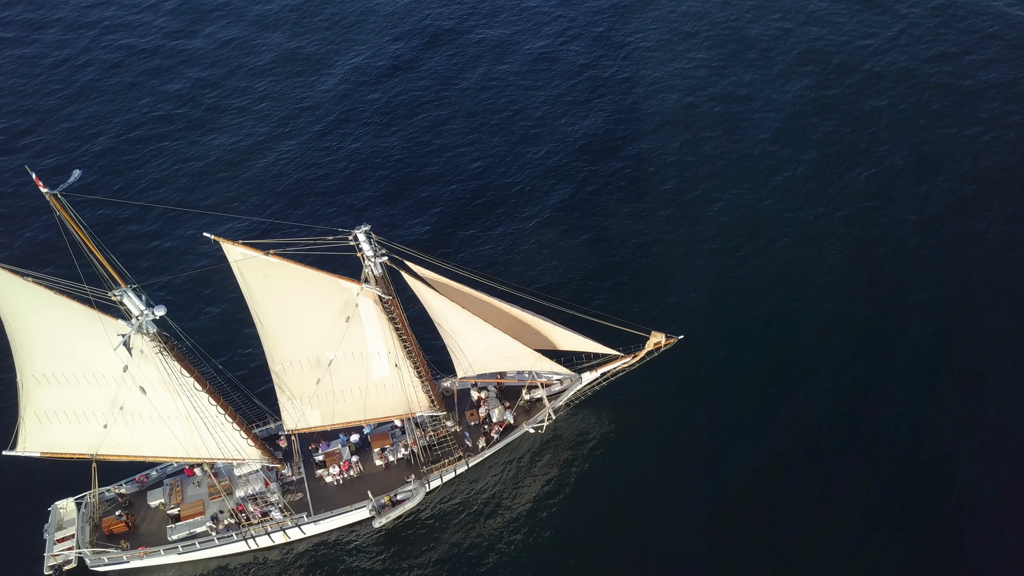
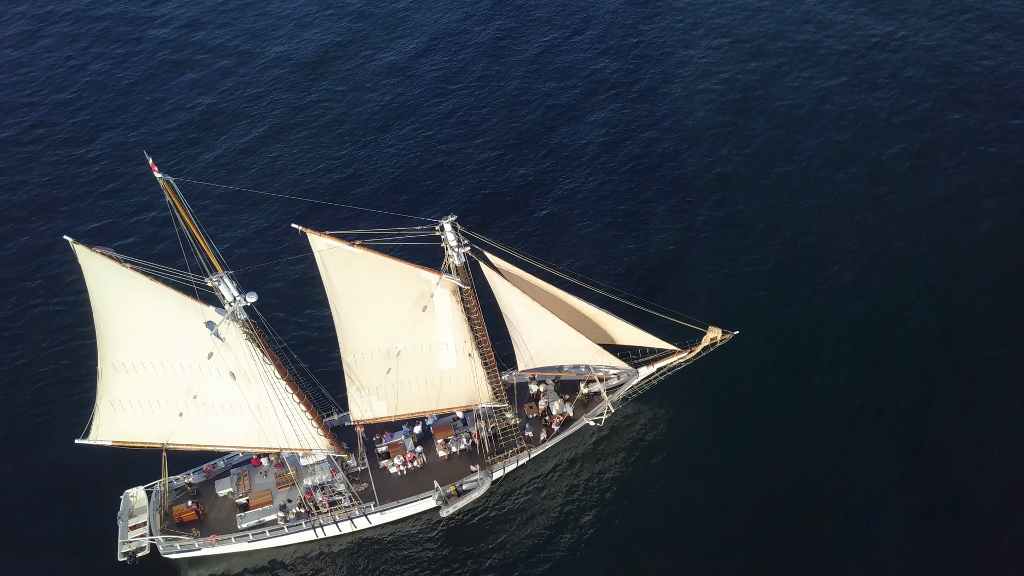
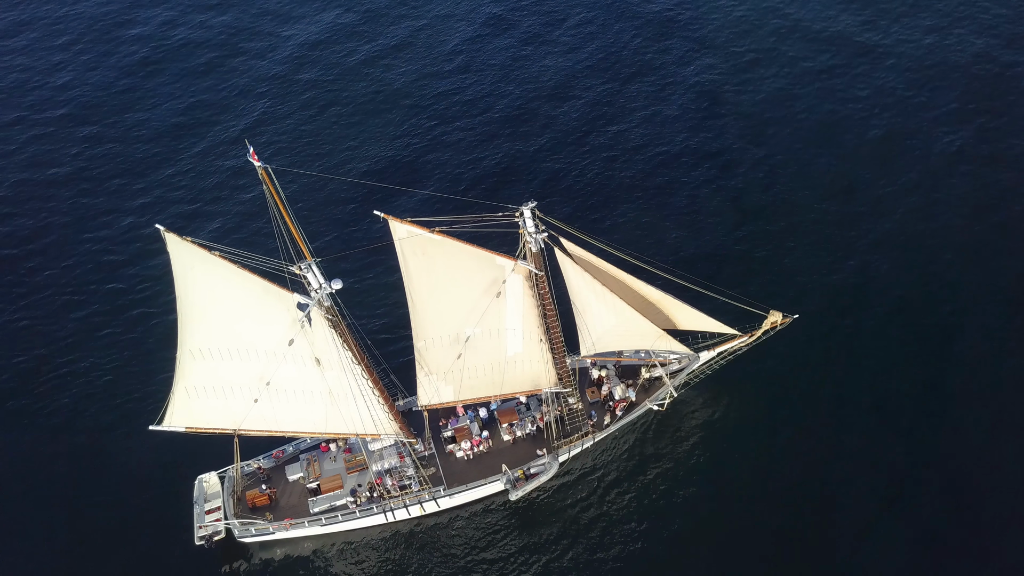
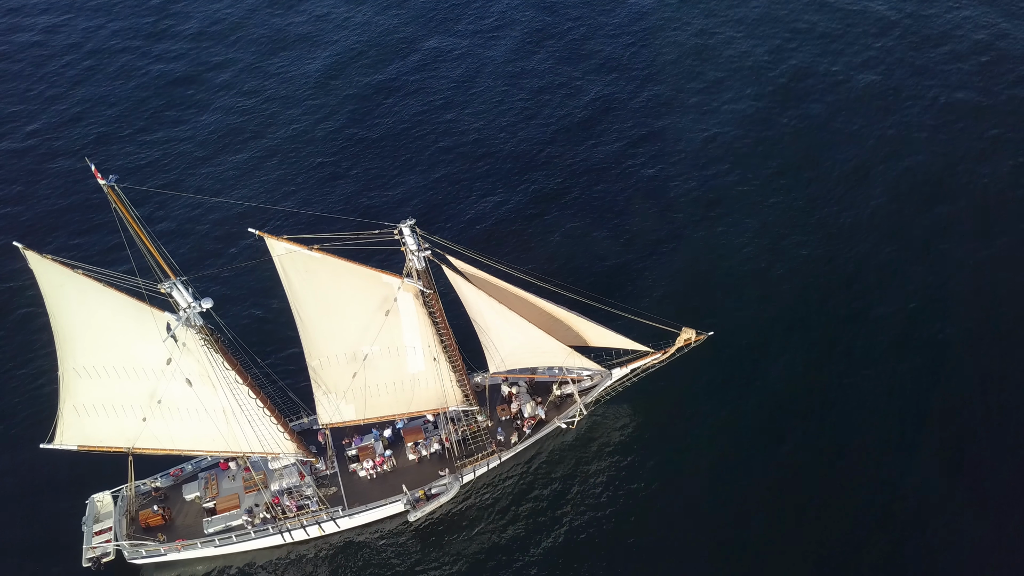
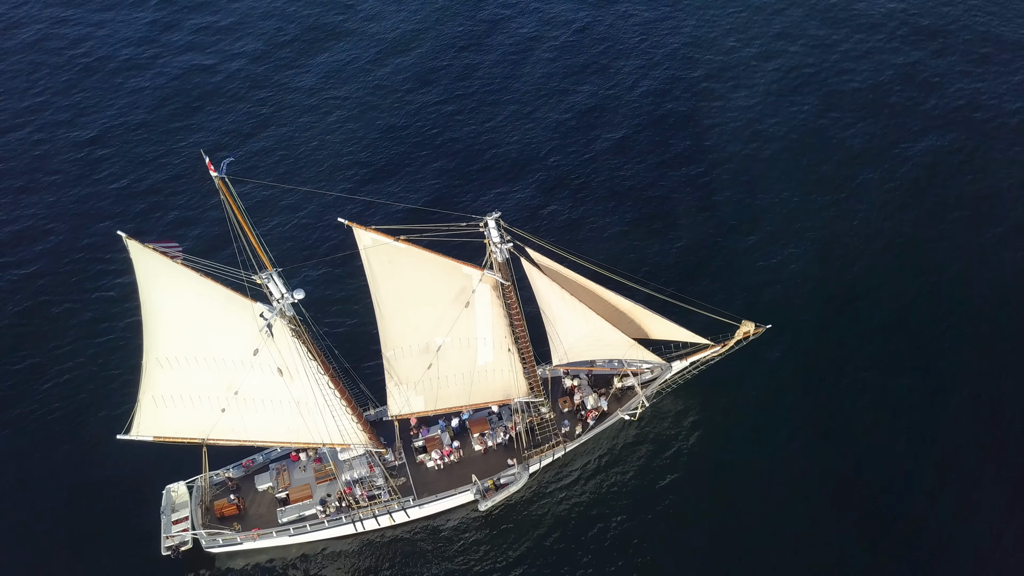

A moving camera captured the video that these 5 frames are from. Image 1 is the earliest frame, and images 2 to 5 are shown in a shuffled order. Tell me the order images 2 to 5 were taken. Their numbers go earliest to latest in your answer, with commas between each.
4, 2, 5, 3
